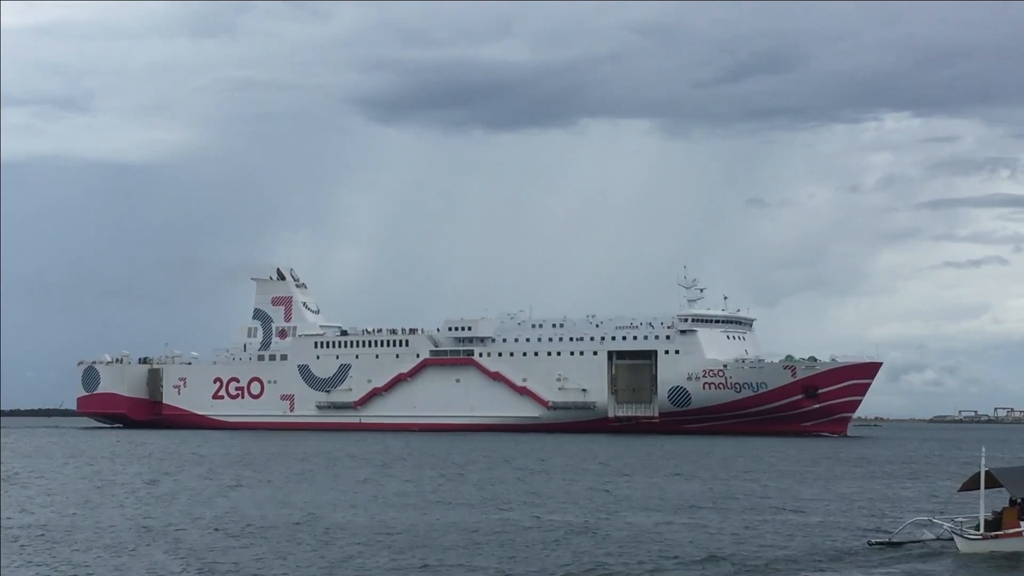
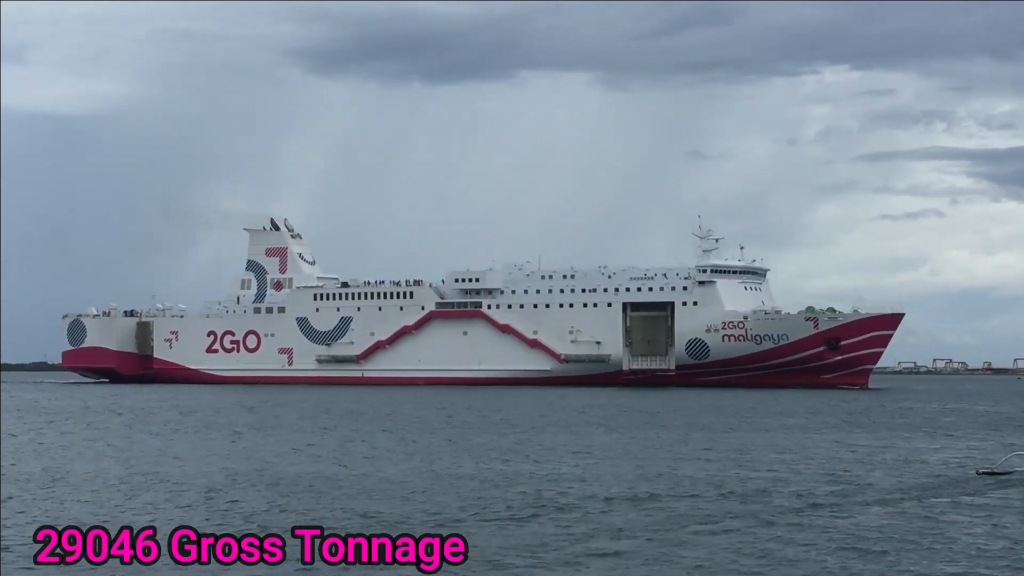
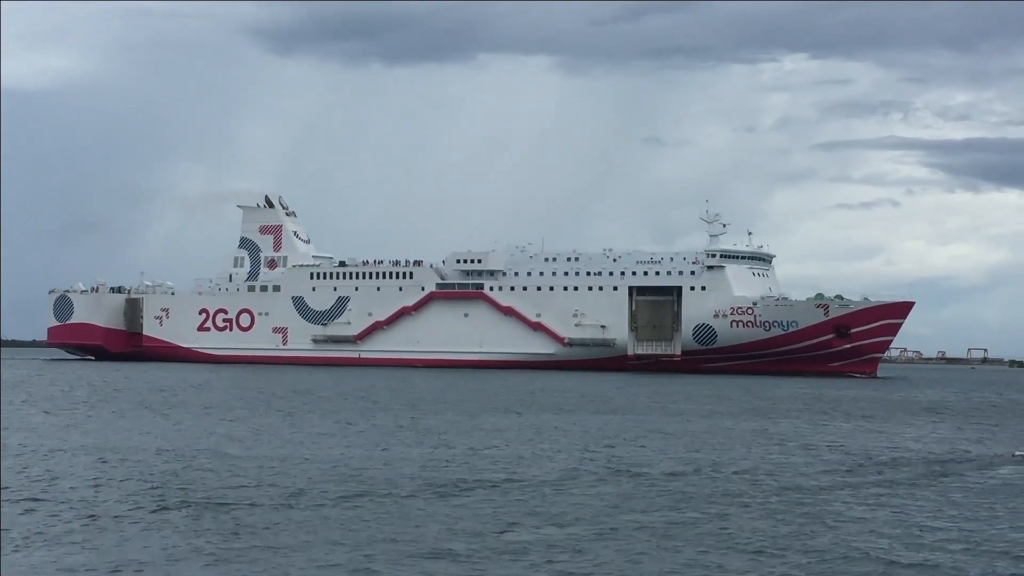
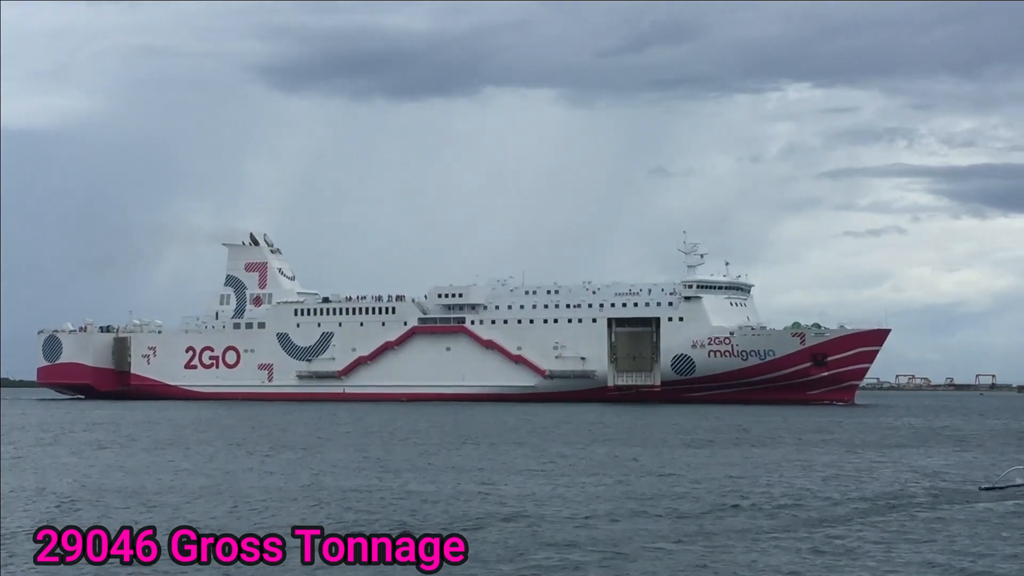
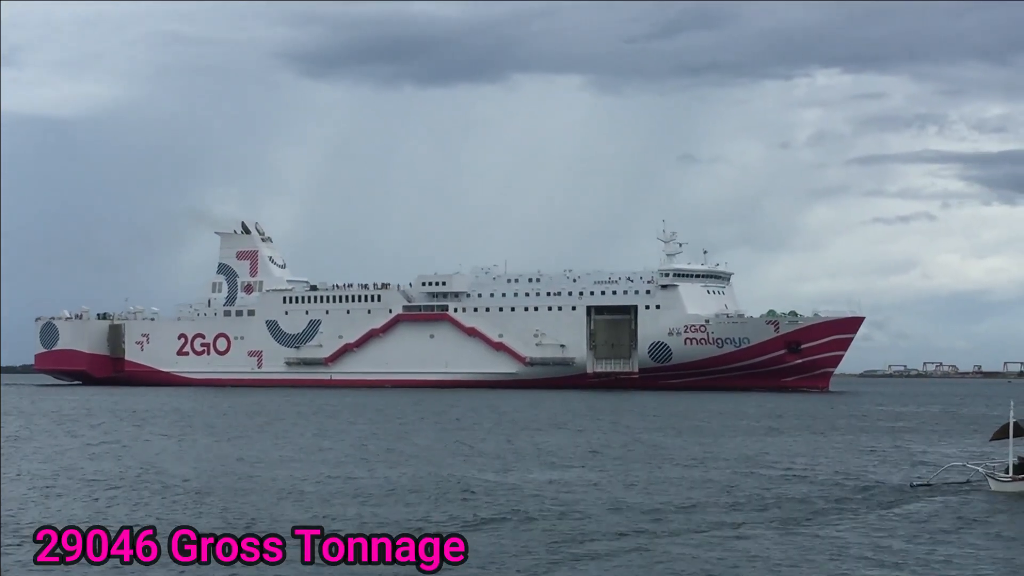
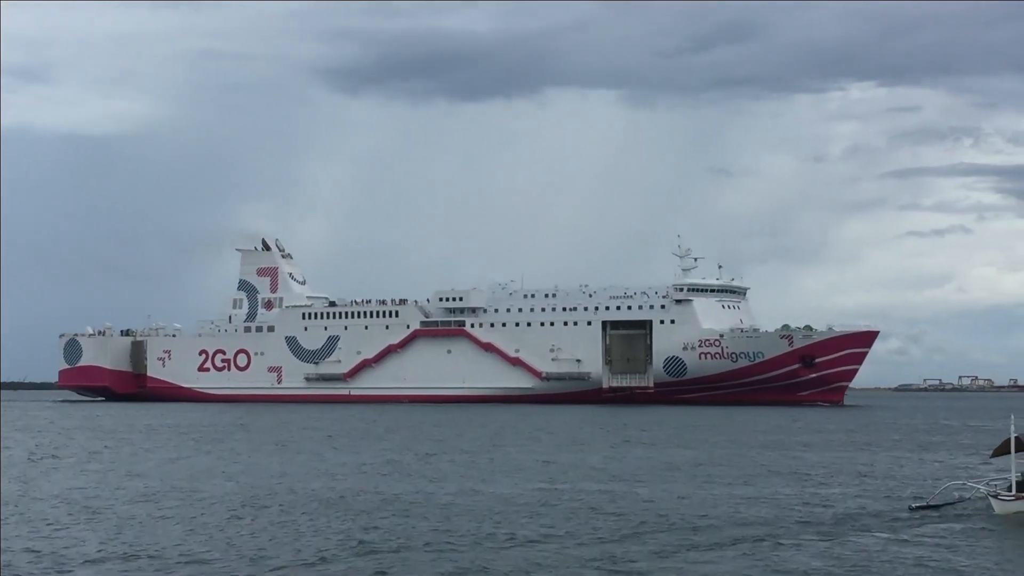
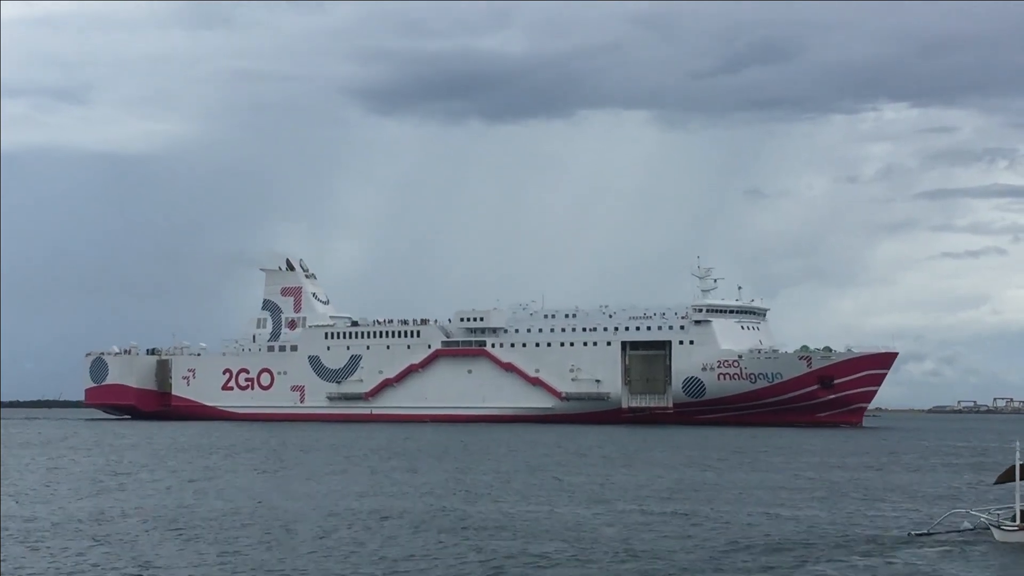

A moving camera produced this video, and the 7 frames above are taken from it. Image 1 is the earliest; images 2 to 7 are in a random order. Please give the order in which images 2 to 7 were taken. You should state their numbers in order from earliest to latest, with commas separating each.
7, 6, 5, 2, 4, 3
